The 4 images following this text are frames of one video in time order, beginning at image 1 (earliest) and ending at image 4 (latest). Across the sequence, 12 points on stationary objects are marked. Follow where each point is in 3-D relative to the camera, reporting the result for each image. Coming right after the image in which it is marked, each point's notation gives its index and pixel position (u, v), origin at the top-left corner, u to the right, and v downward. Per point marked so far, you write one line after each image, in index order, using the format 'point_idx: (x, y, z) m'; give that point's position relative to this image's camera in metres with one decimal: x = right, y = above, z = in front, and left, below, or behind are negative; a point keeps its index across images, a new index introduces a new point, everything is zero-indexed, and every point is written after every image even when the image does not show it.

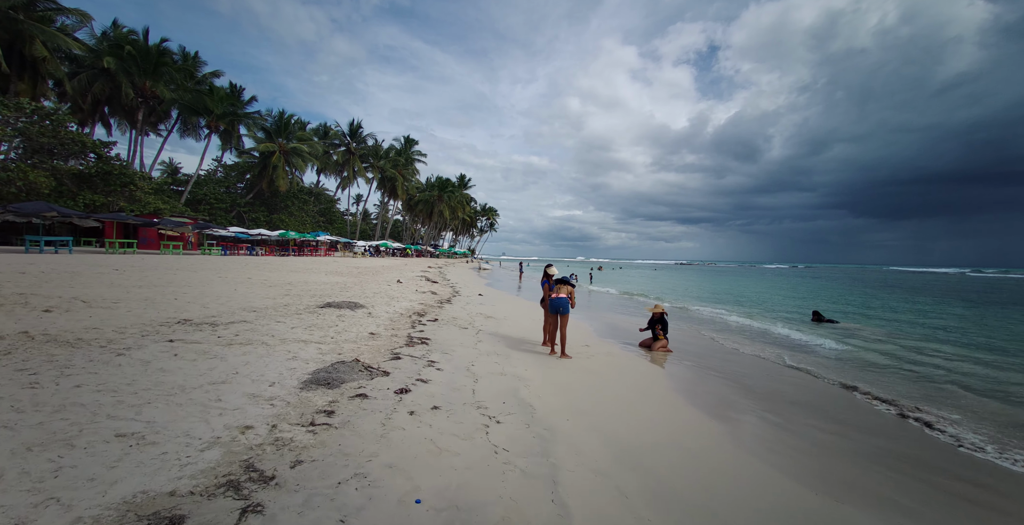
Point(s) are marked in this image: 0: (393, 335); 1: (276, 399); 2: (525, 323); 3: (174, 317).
0: (-2.2, -1.3, +6.7) m
1: (-2.1, -1.3, +3.4) m
2: (+0.3, -1.5, +9.5) m
3: (-5.5, -0.9, +6.0) m
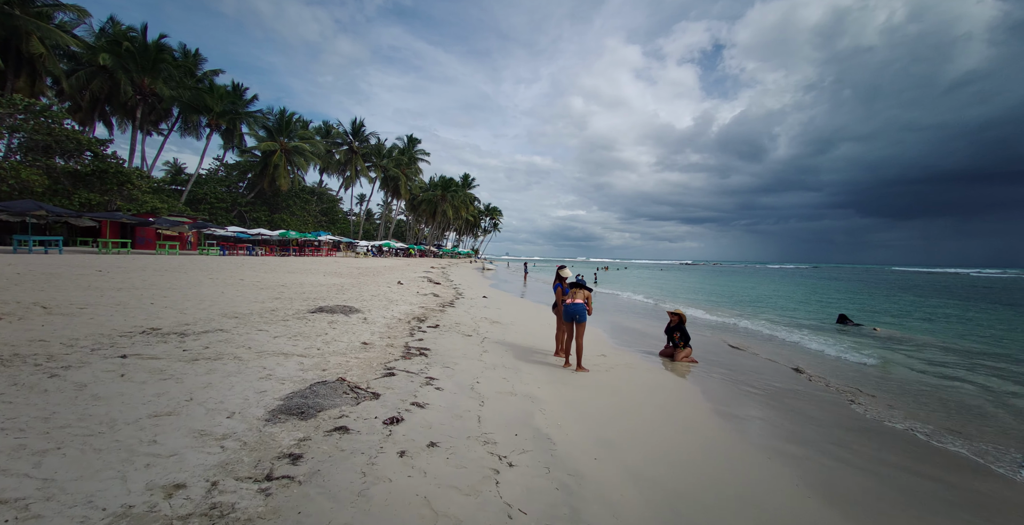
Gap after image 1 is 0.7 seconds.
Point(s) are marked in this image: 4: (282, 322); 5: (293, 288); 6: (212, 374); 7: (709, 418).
0: (-2.0, -1.3, +6.0) m
1: (-2.0, -1.3, +2.7) m
2: (+0.5, -1.6, +8.8) m
3: (-5.4, -0.9, +5.3) m
4: (-4.1, -1.1, +6.6) m
5: (-6.5, -0.8, +11.0) m
6: (-3.1, -1.2, +3.8) m
7: (+2.5, -1.9, +4.7) m
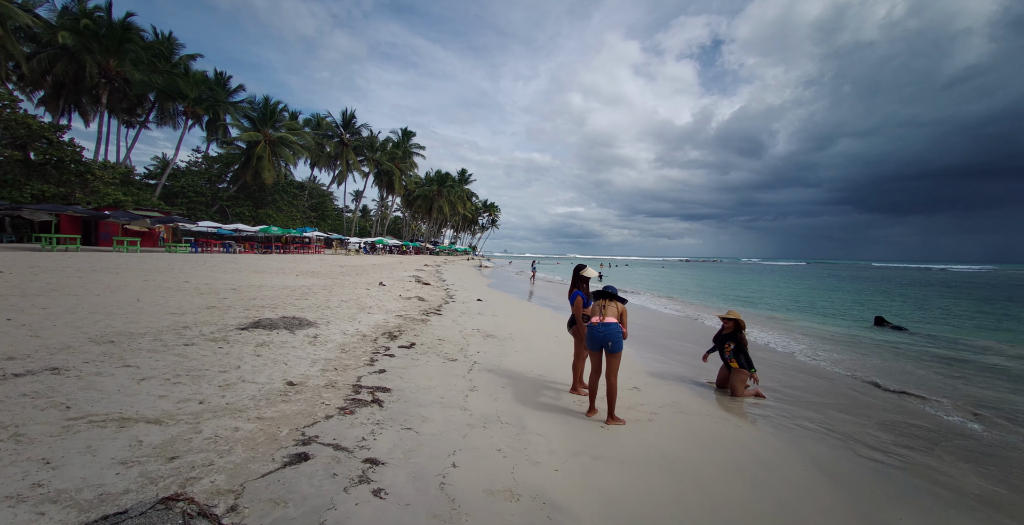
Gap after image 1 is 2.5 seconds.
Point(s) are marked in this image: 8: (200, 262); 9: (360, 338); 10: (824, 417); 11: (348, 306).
0: (-2.0, -1.3, +4.1) m
1: (-2.0, -1.3, +0.7) m
2: (+0.5, -1.5, +6.8) m
3: (-5.4, -0.9, +3.4) m
4: (-4.1, -1.1, +4.6) m
5: (-6.5, -0.7, +9.0) m
6: (-3.1, -1.2, +1.9) m
7: (+2.5, -1.9, +2.8) m
8: (-12.7, 0.0, +15.2) m
9: (-2.6, -1.3, +6.2) m
10: (+3.9, -2.0, +4.8) m
11: (-3.8, -1.0, +8.7) m
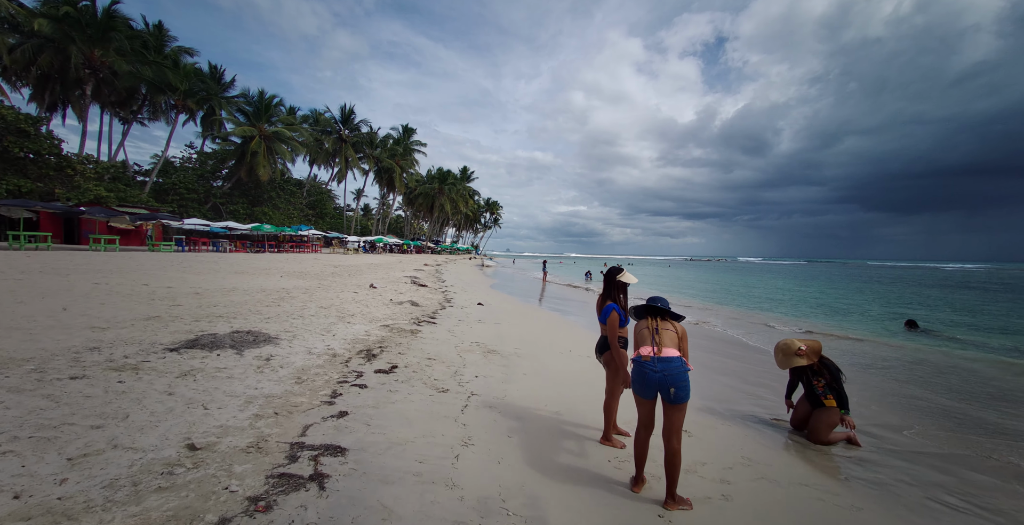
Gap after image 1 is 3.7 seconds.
0: (-1.9, -1.4, +2.8) m
1: (-1.9, -1.3, -0.5) m
2: (+0.6, -1.6, +5.5) m
3: (-5.3, -0.9, +2.1) m
4: (-4.0, -1.1, +3.4) m
5: (-6.4, -0.7, +7.8) m
6: (-3.0, -1.2, +0.6) m
7: (+2.6, -2.0, +1.5) m
8: (-12.5, 0.0, +14.0) m
9: (-2.5, -1.3, +5.0) m
10: (+4.0, -2.0, +3.5) m
11: (-3.7, -1.0, +7.4) m
